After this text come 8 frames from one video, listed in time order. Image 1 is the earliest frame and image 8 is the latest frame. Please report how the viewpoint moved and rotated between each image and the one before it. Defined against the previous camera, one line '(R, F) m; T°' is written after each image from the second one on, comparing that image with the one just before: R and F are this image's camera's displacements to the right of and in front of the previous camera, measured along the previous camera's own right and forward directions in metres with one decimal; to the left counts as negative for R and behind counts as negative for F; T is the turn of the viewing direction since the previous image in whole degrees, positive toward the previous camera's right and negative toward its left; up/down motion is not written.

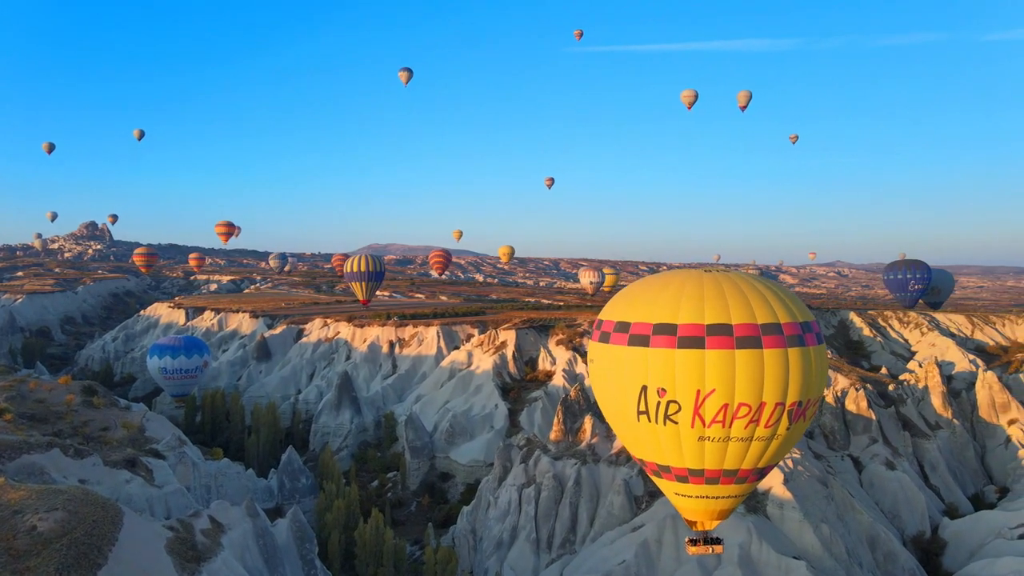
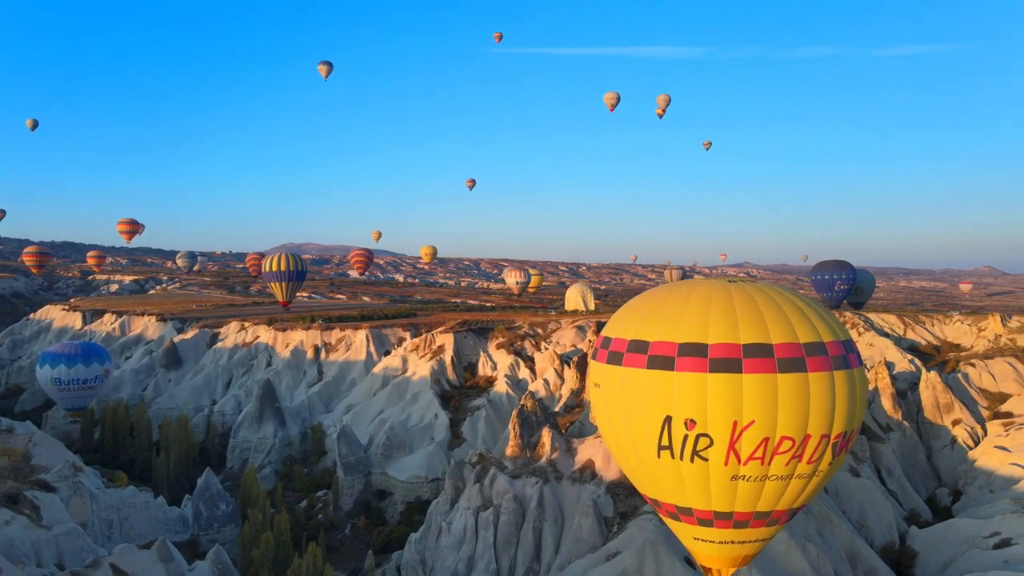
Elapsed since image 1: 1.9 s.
(-0.9, +1.9) m; +7°
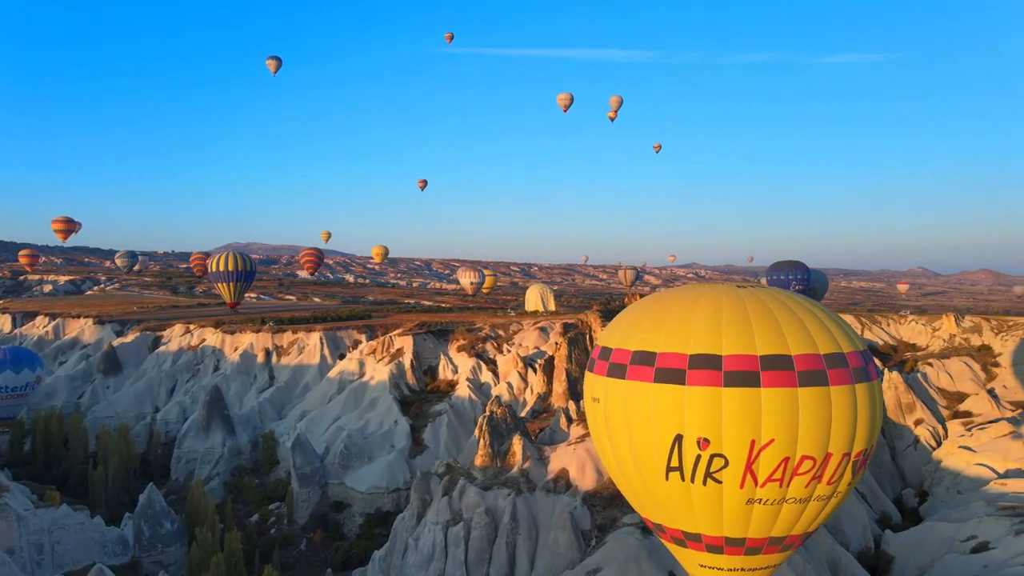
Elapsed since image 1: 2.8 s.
(-0.5, +1.0) m; +4°
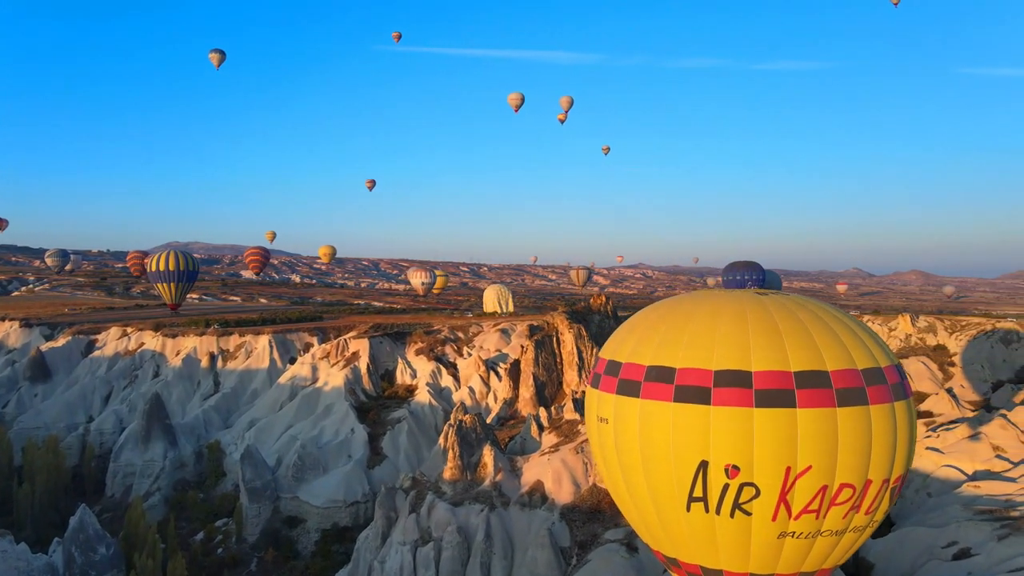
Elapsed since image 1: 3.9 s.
(-0.5, +1.1) m; +4°
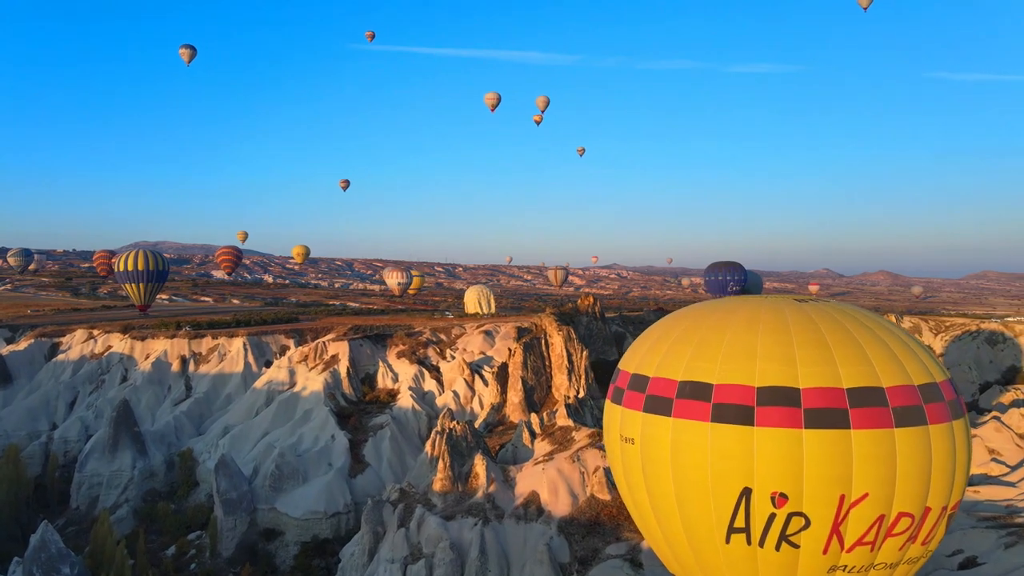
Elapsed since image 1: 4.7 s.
(-0.4, +0.8) m; +2°
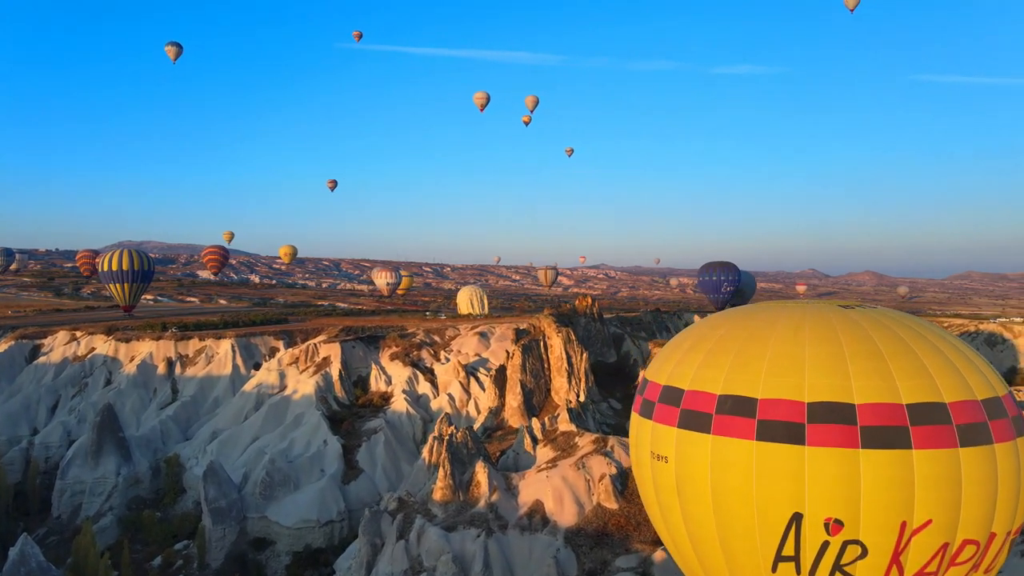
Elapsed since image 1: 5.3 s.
(-0.3, +0.6) m; +1°
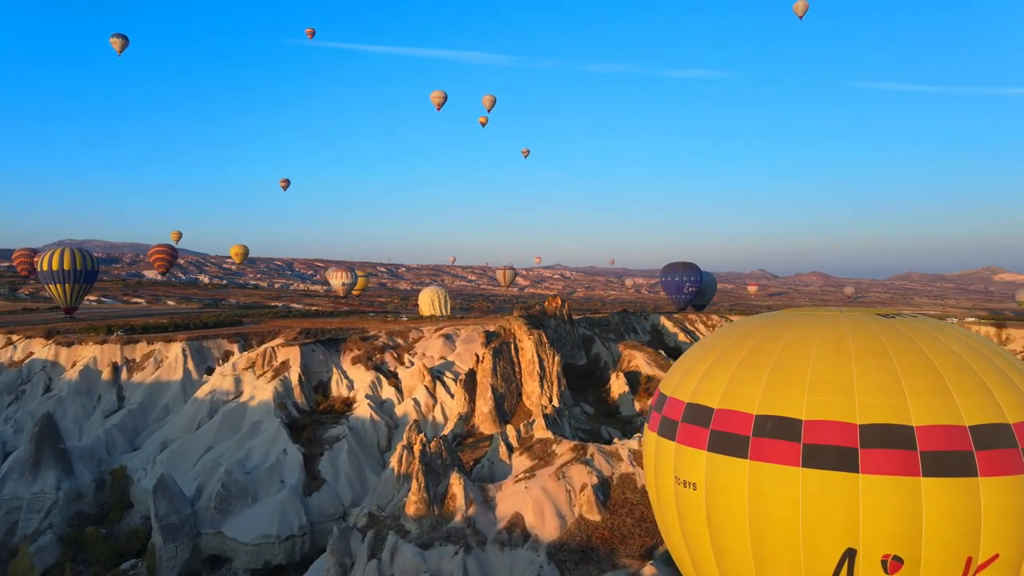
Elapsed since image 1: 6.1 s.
(-0.5, +0.8) m; +4°
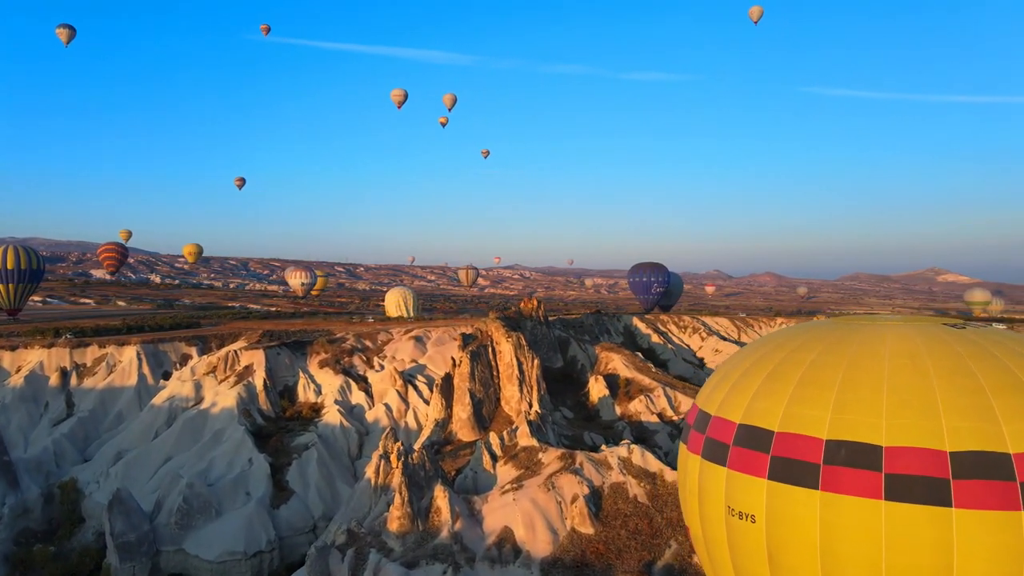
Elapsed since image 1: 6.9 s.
(-0.6, +0.7) m; +3°
